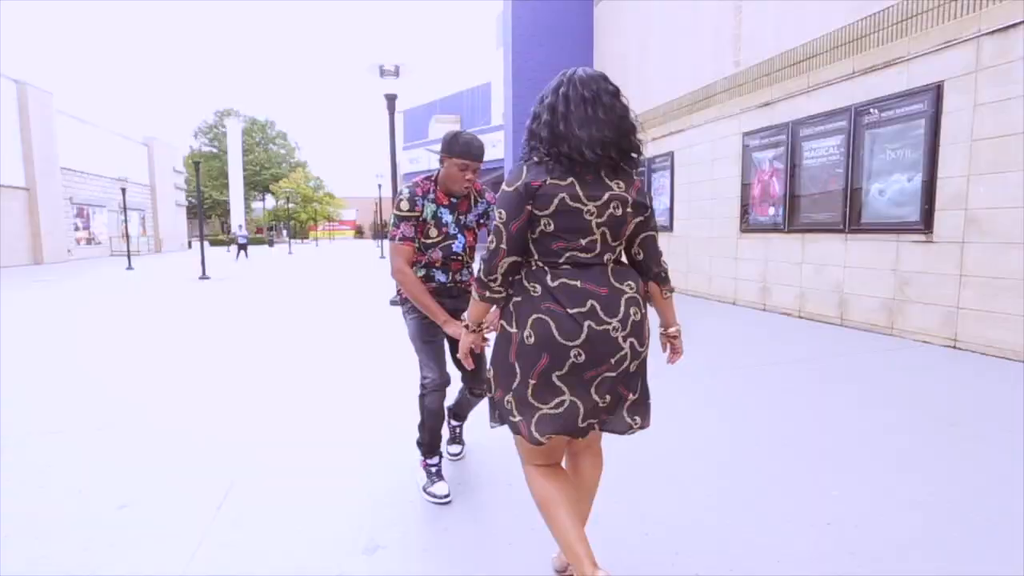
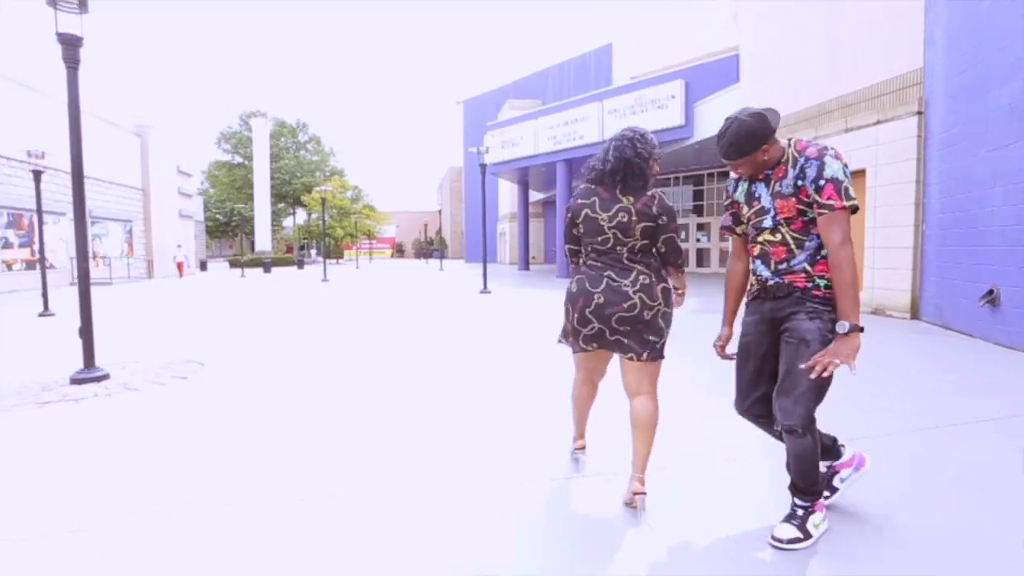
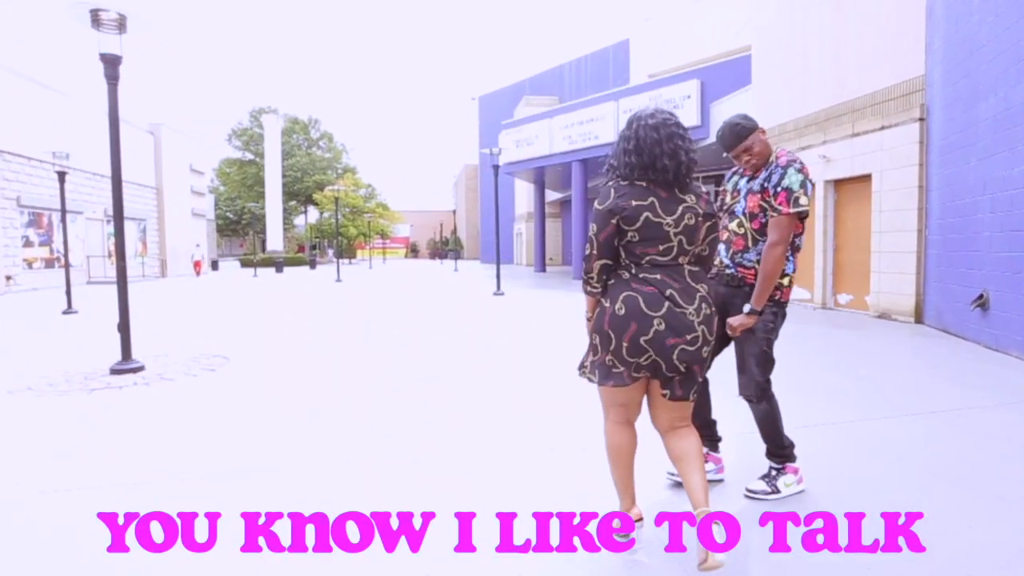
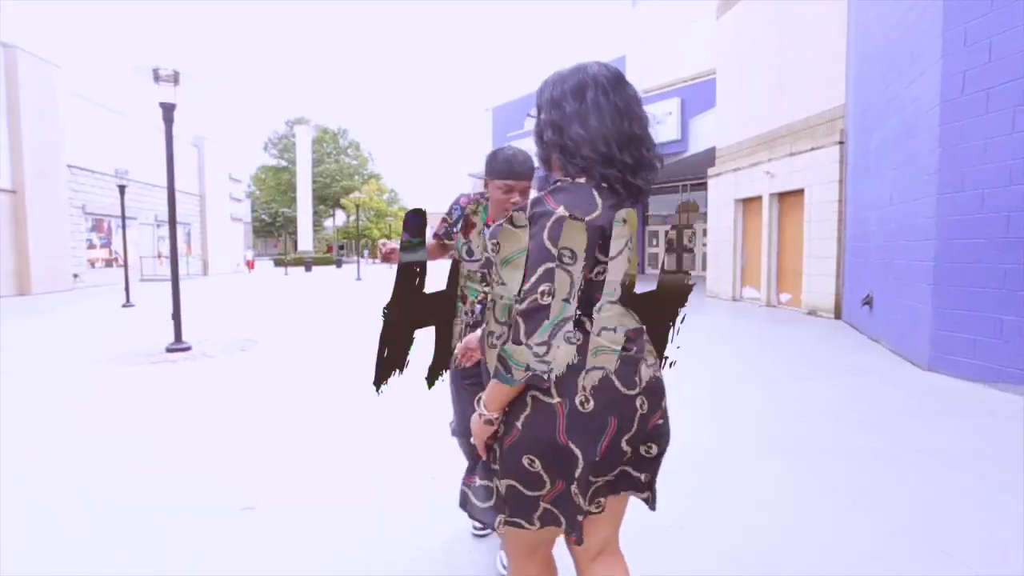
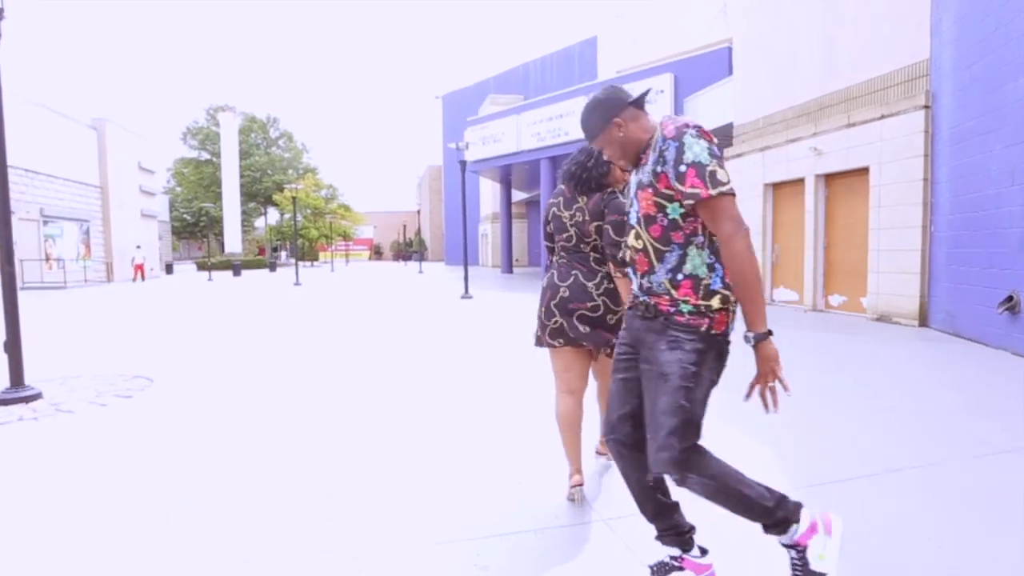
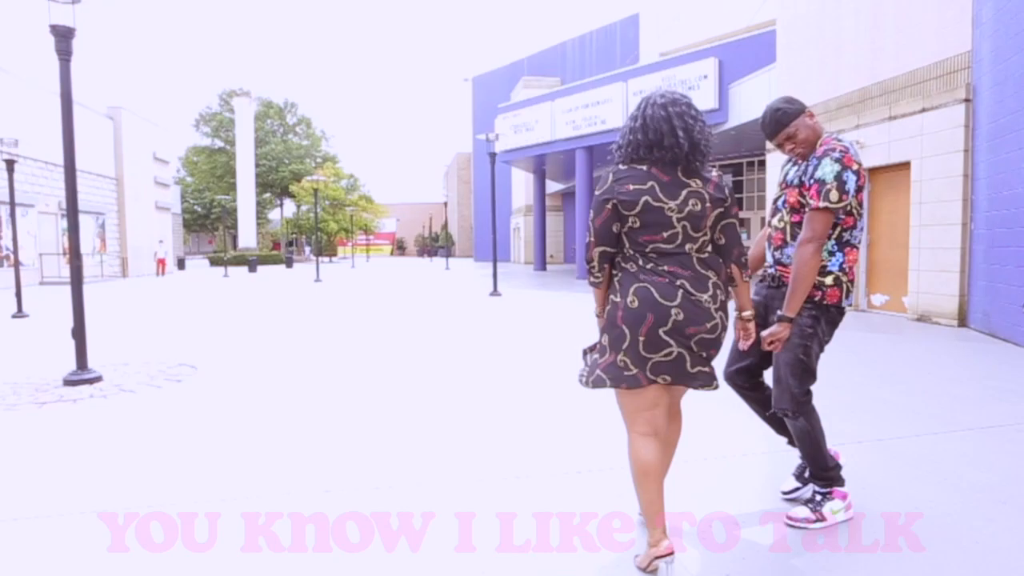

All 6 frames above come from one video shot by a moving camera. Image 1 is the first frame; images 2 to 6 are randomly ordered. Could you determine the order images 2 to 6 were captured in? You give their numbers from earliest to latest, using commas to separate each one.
4, 3, 6, 2, 5
